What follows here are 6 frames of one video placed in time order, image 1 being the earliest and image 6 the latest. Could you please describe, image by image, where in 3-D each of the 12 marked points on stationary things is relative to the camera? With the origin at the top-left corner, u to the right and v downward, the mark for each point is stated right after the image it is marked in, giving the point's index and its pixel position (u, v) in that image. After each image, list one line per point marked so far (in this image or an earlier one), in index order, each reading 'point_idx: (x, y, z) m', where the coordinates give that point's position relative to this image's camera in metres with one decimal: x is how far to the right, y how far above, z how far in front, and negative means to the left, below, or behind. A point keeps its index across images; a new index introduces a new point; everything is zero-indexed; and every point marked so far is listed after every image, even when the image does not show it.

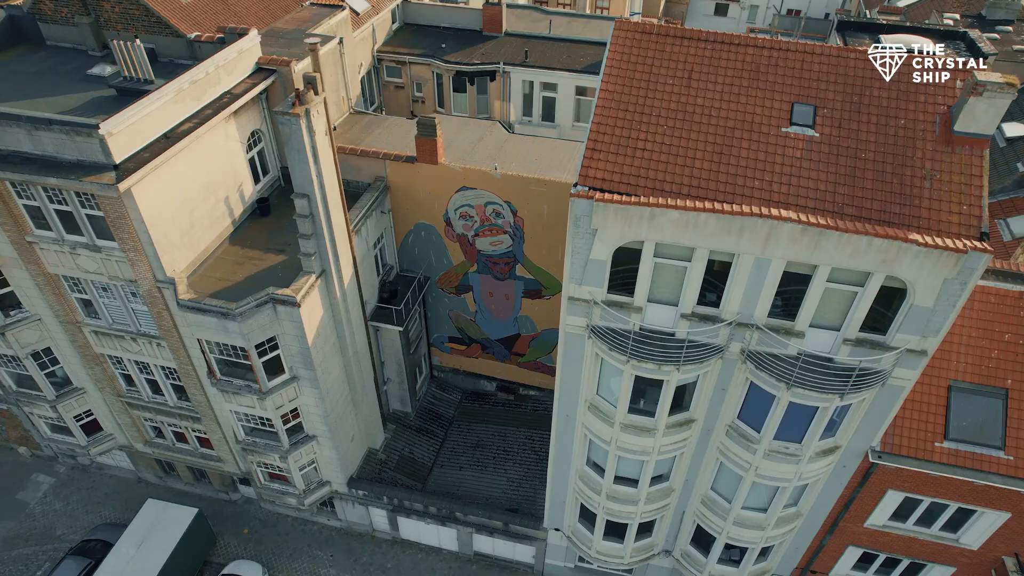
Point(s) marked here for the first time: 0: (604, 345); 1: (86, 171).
0: (+2.6, -1.5, +17.6) m
1: (-11.6, +3.2, +17.8) m
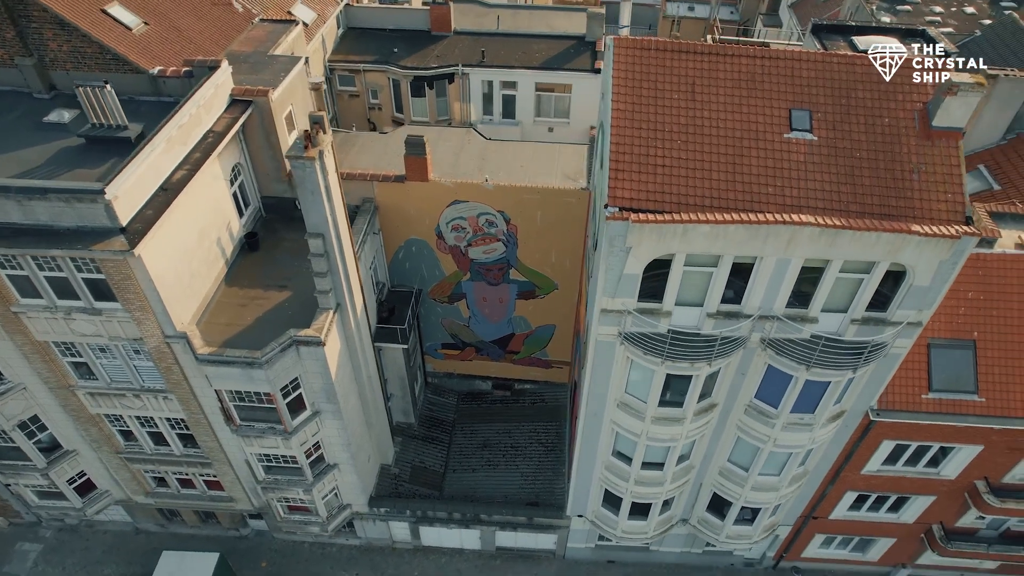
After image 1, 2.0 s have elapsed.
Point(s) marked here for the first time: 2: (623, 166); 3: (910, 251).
0: (+3.7, -1.7, +18.7) m
1: (-10.9, +1.3, +16.9) m
2: (+3.0, +3.2, +17.1) m
3: (+10.0, +0.9, +16.3) m
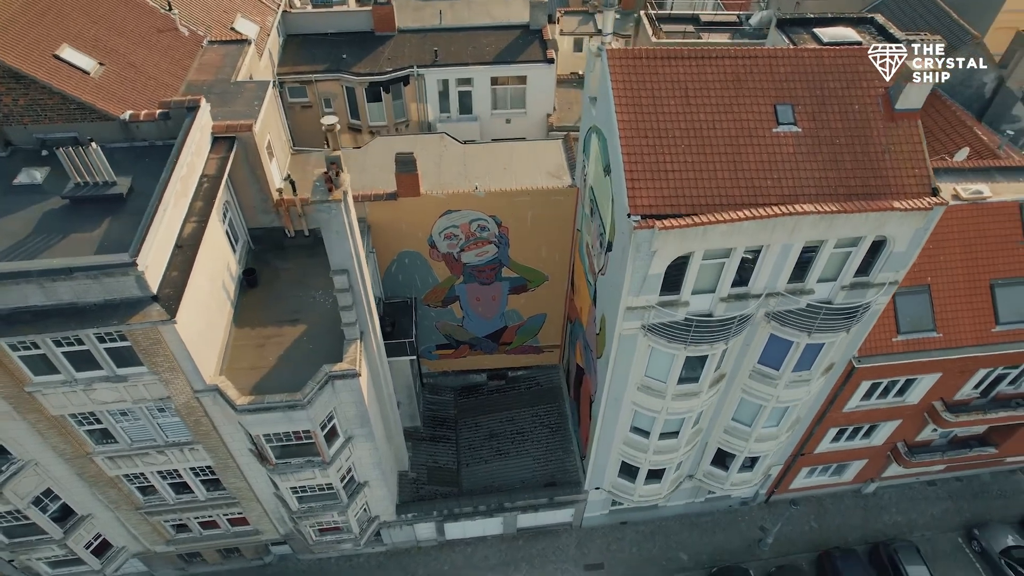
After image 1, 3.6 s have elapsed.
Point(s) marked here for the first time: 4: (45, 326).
0: (+4.6, -1.5, +20.4) m
1: (-9.8, -0.6, +16.4) m
2: (+3.6, +3.2, +18.3) m
3: (+10.8, +1.8, +18.5) m
4: (-11.6, -0.9, +16.2) m
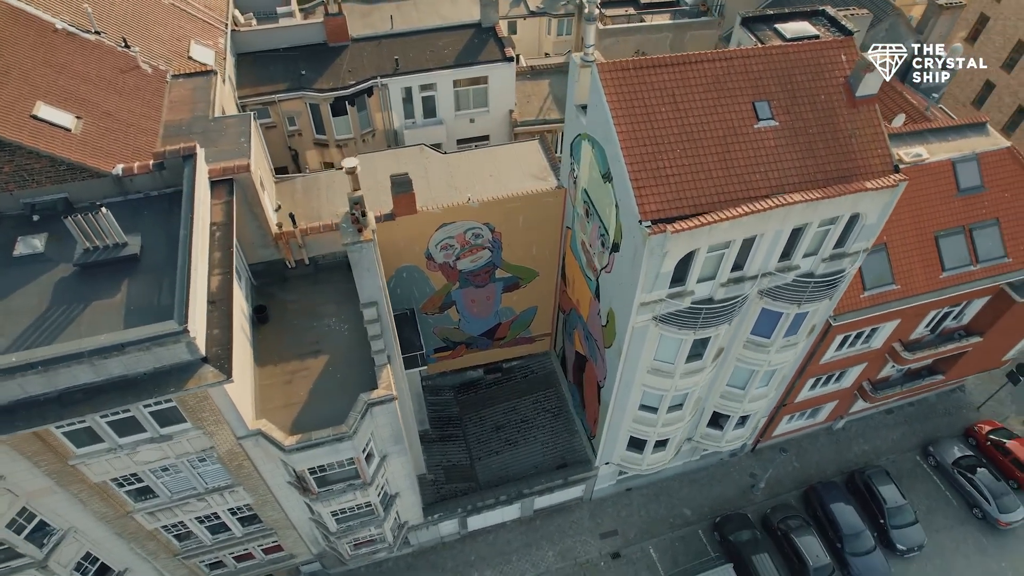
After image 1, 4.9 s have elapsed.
0: (+5.4, -1.3, +22.1) m
1: (-8.5, -2.3, +16.6) m
2: (+4.0, +3.2, +19.7) m
3: (+11.3, +2.7, +20.8) m
4: (-10.3, -2.8, +16.2) m
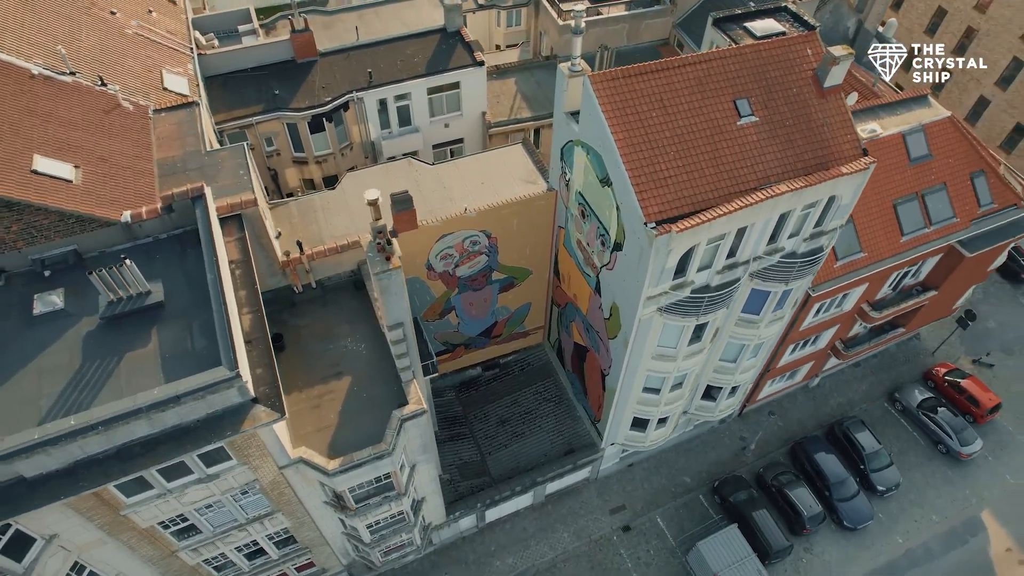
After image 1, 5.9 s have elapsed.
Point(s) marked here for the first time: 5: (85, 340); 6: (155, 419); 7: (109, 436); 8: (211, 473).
0: (+5.8, -1.0, +23.6) m
1: (-7.4, -3.5, +17.1) m
2: (+4.3, +3.3, +21.0) m
3: (+11.5, +3.6, +22.7) m
4: (-9.0, -4.2, +16.5) m
5: (-12.3, -1.5, +18.7) m
6: (-9.0, -3.3, +16.3) m
7: (-9.9, -3.7, +16.0) m
8: (-8.9, -5.5, +19.3) m
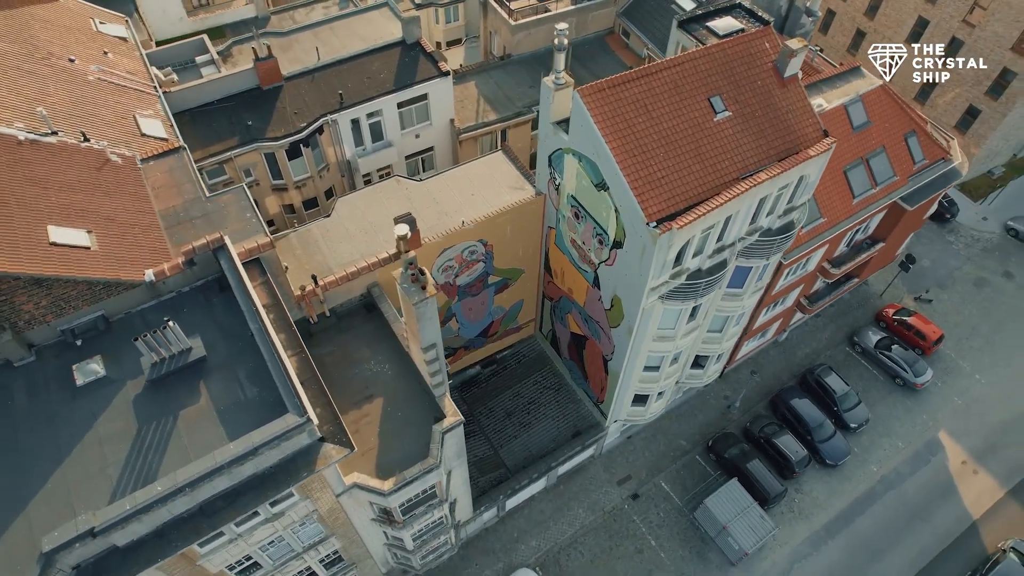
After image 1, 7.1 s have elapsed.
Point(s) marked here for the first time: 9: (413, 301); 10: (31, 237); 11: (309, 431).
0: (+6.3, -0.5, +25.7) m
1: (-5.8, -4.8, +17.9) m
2: (+4.5, +3.5, +22.7) m
3: (+11.4, +4.7, +25.0) m
4: (-7.3, -5.8, +17.3) m
5: (-11.0, -3.4, +19.0) m
6: (-7.3, -4.8, +17.0) m
7: (-8.2, -5.3, +16.7) m
8: (-7.3, -6.9, +20.1) m
9: (-3.0, -0.4, +19.7) m
10: (-14.6, +1.6, +19.6) m
11: (-5.5, -3.9, +17.7) m
